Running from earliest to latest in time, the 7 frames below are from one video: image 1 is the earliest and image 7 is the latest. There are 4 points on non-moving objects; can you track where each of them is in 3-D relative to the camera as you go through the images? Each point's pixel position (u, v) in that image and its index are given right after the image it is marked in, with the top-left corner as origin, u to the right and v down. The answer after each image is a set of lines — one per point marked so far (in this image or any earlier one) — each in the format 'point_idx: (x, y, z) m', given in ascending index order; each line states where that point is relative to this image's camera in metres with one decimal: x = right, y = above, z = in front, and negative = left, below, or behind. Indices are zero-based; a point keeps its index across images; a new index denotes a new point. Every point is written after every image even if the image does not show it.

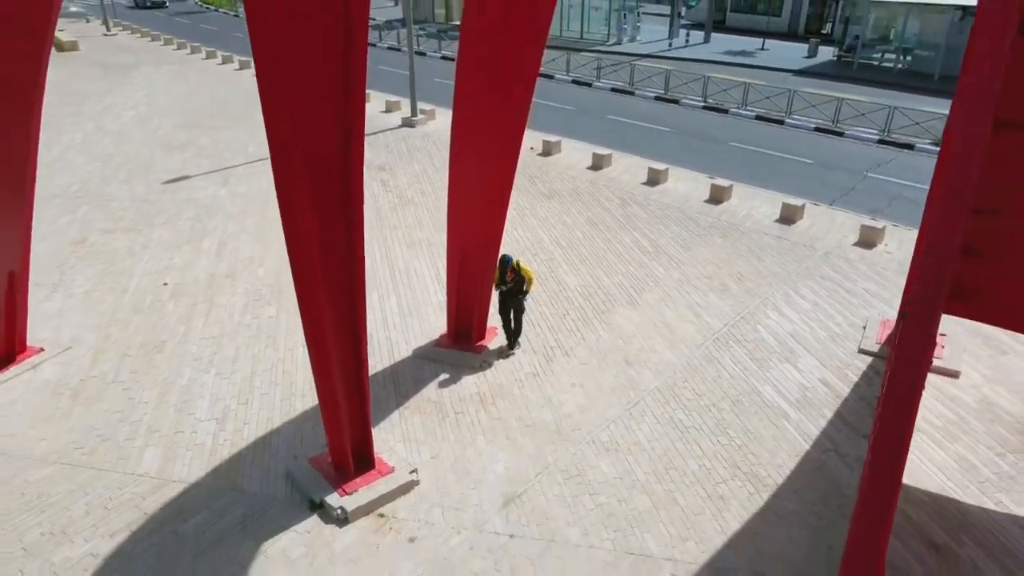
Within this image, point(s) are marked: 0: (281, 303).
0: (-2.4, -0.1, +7.8) m
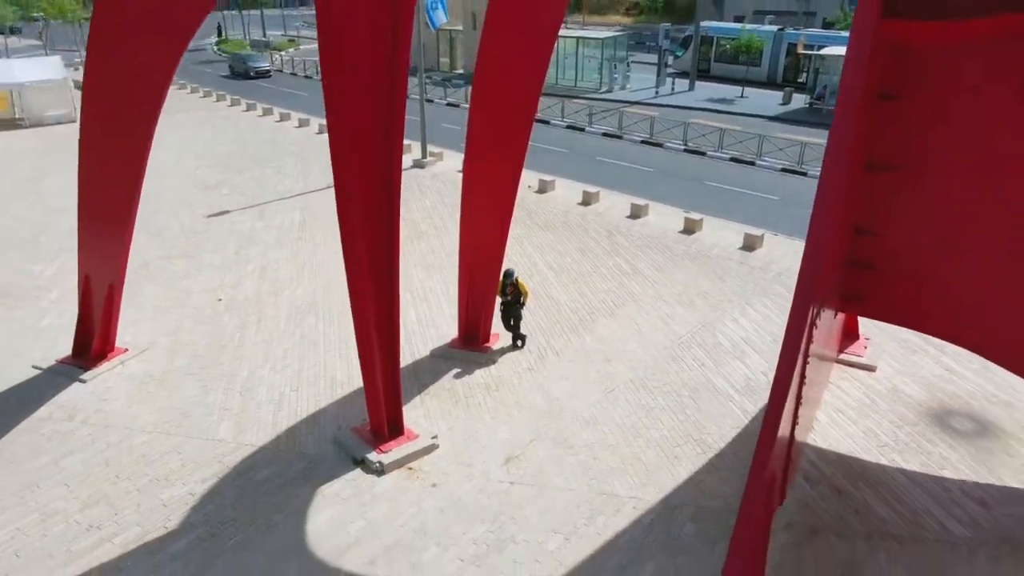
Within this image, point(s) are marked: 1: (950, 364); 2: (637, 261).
0: (-2.4, -0.3, +9.4) m
1: (+4.8, -0.8, +8.2) m
2: (+1.8, +0.4, +11.0) m
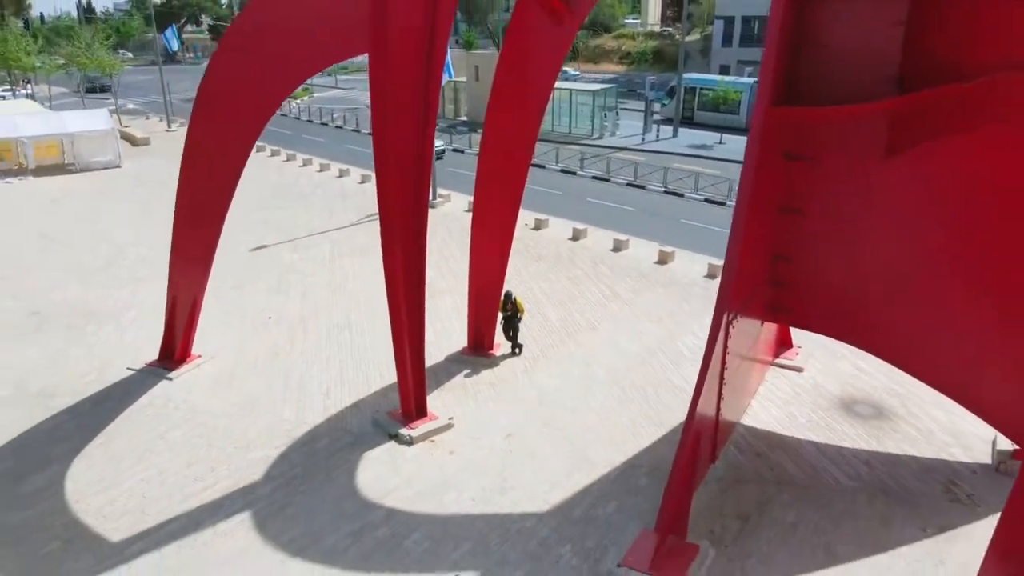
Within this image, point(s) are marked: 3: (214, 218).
0: (-2.4, -0.6, +11.4) m
1: (+4.8, -1.1, +10.2) m
2: (+1.8, 0.0, +13.0) m
3: (-3.7, +0.8, +9.4) m
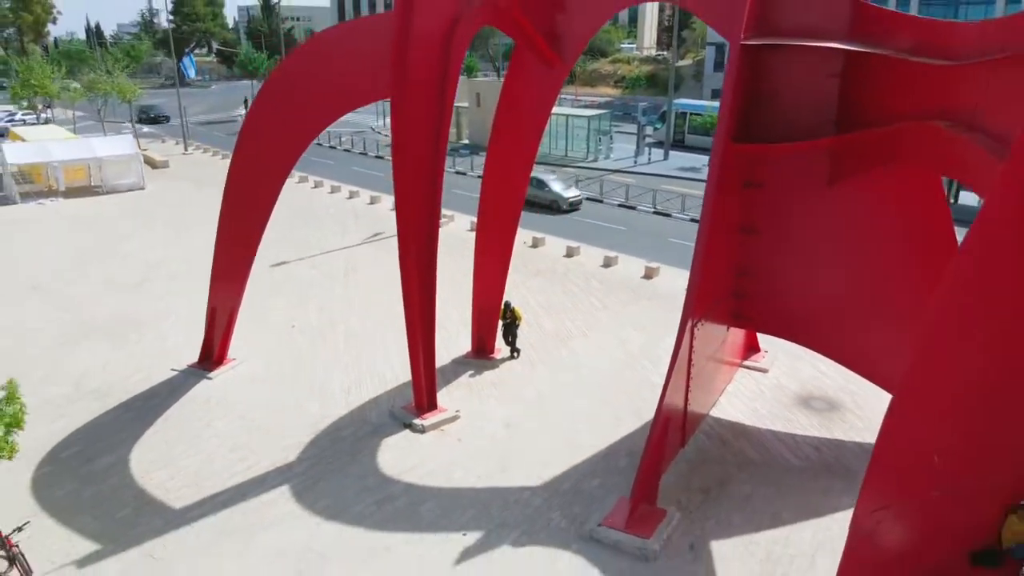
0: (-2.4, -0.8, +12.7) m
1: (+4.7, -1.2, +11.5) m
2: (+1.8, -0.2, +14.4) m
3: (-3.7, +0.7, +10.8) m
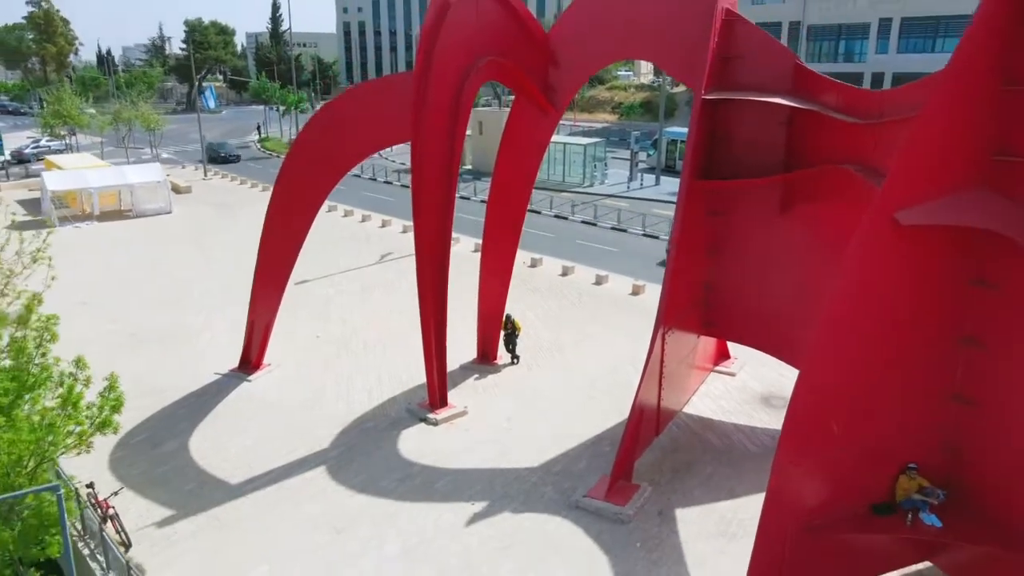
0: (-2.4, -1.1, +14.4) m
1: (+4.8, -1.5, +13.1) m
2: (+1.8, -0.5, +16.1) m
3: (-3.7, +0.5, +12.5) m
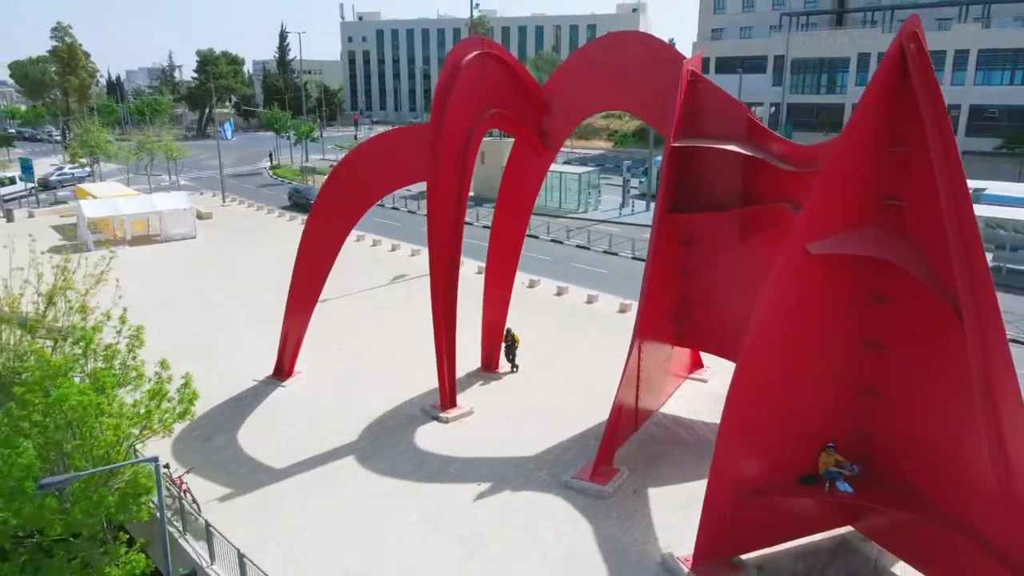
0: (-2.4, -1.5, +16.3) m
1: (+4.8, -1.8, +15.0) m
2: (+1.8, -1.0, +18.0) m
3: (-3.7, +0.1, +14.4) m
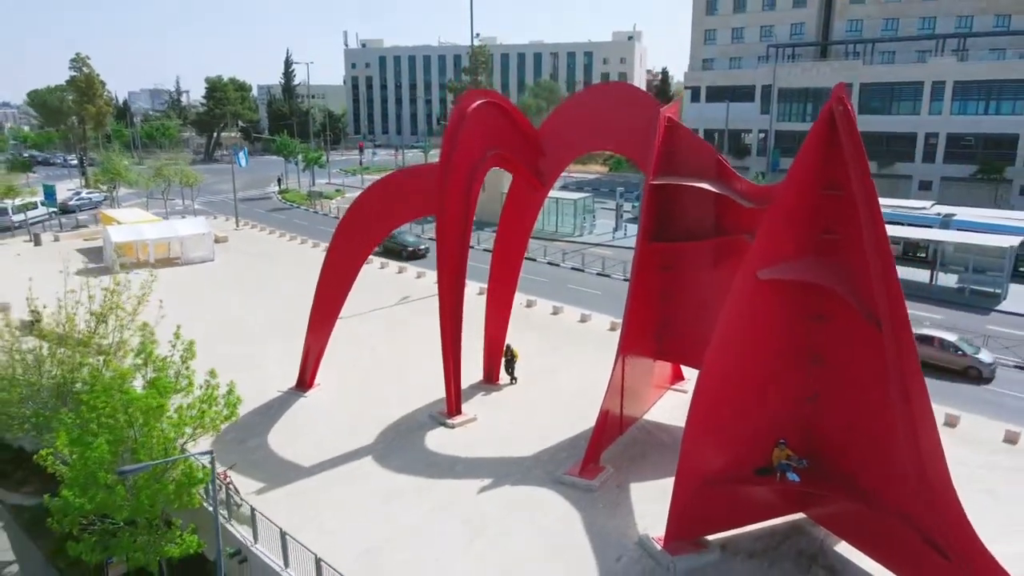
0: (-2.4, -2.0, +17.9) m
1: (+4.7, -2.3, +16.7) m
2: (+1.8, -1.5, +19.6) m
3: (-3.8, -0.3, +16.1) m
